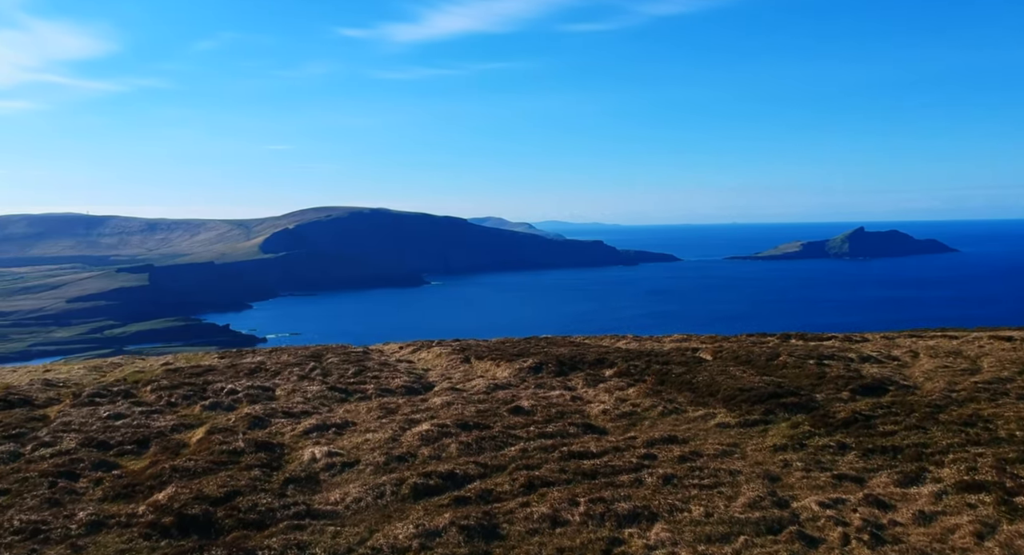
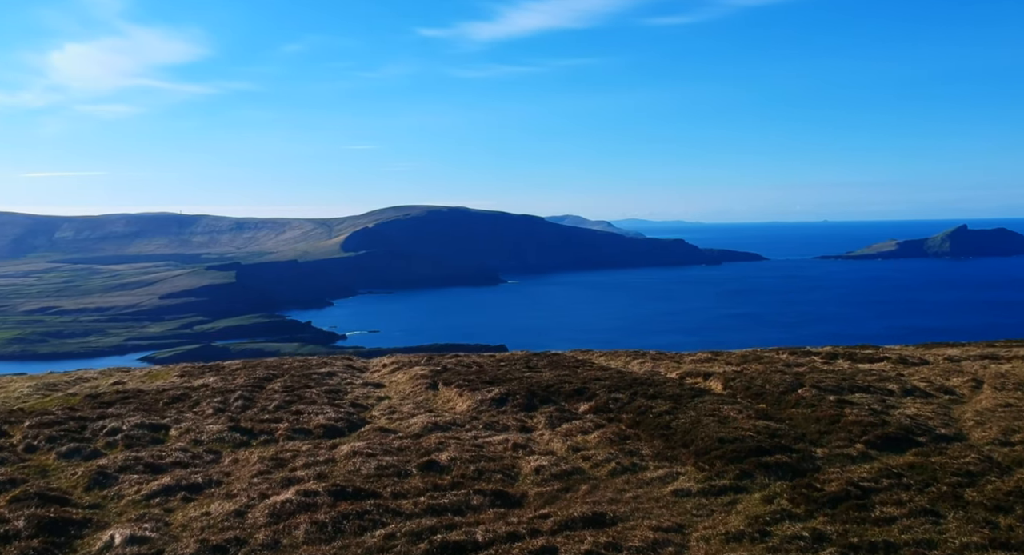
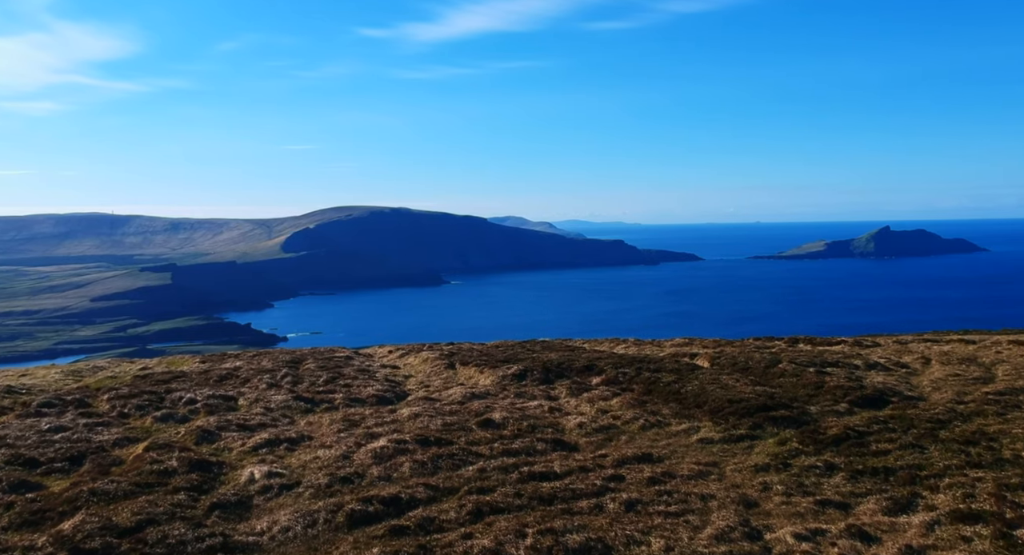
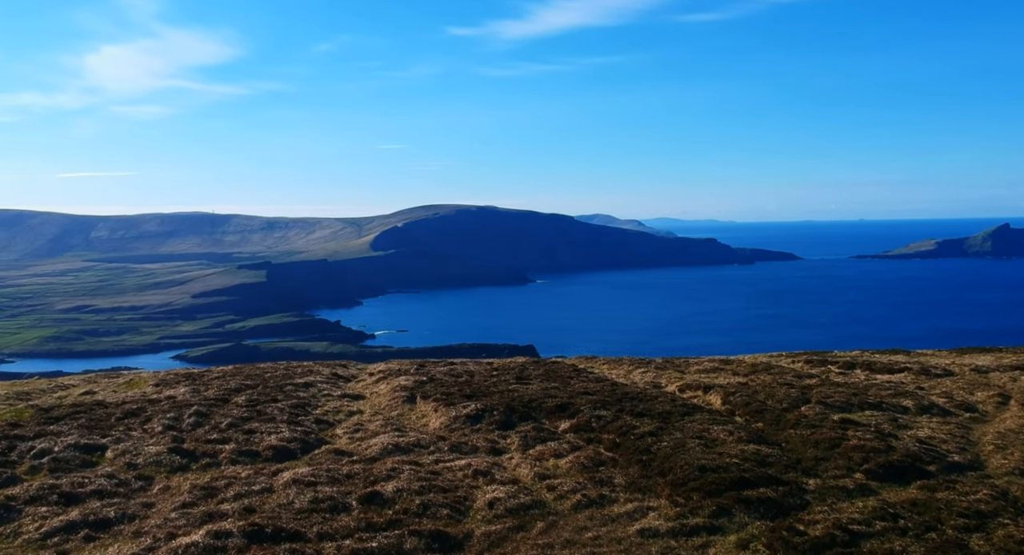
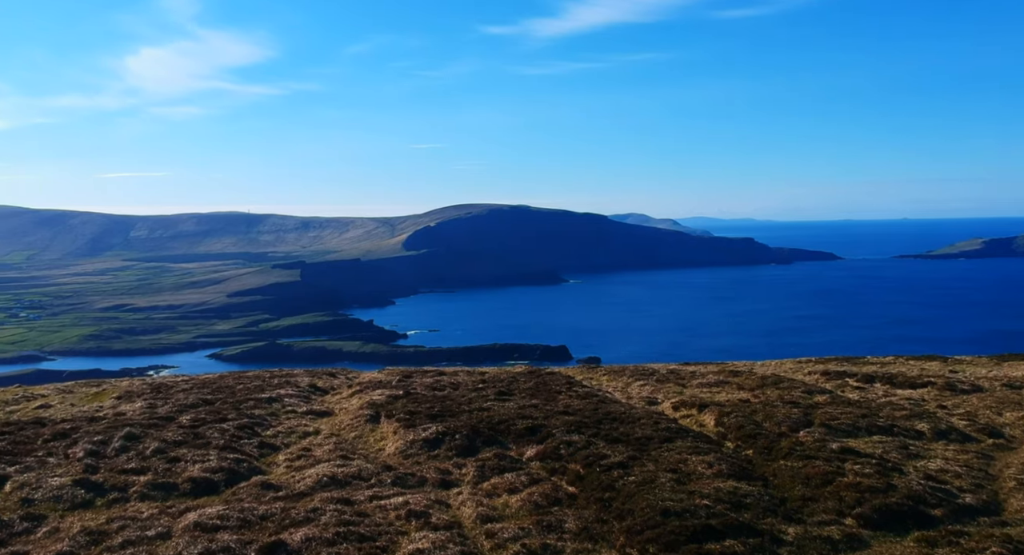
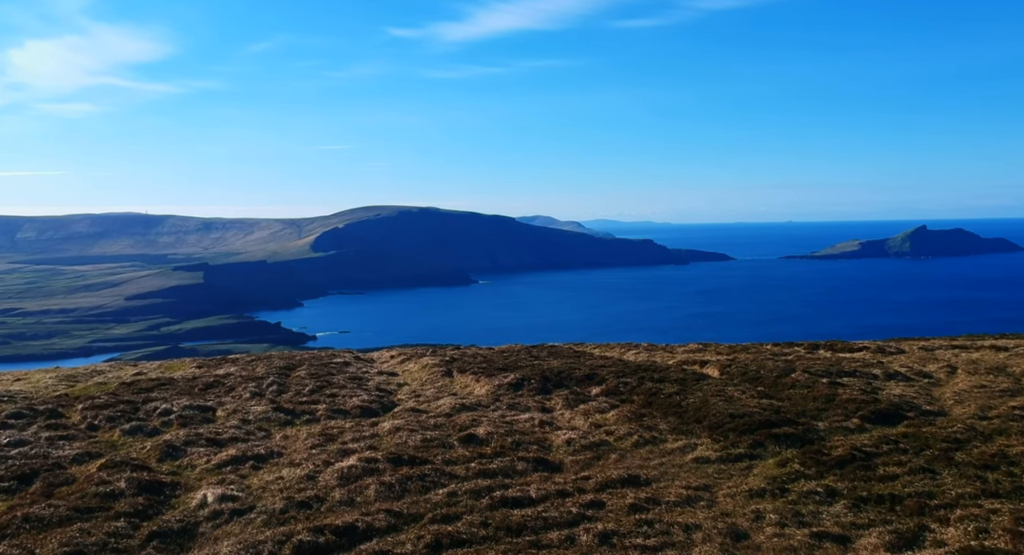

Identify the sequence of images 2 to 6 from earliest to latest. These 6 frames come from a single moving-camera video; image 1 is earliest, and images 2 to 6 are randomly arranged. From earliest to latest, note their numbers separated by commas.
3, 6, 2, 4, 5
